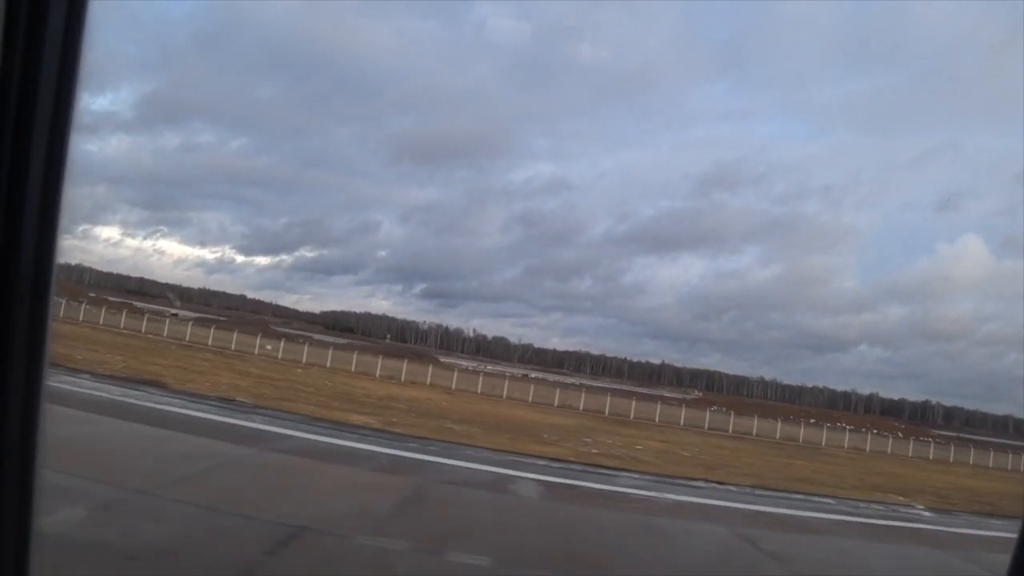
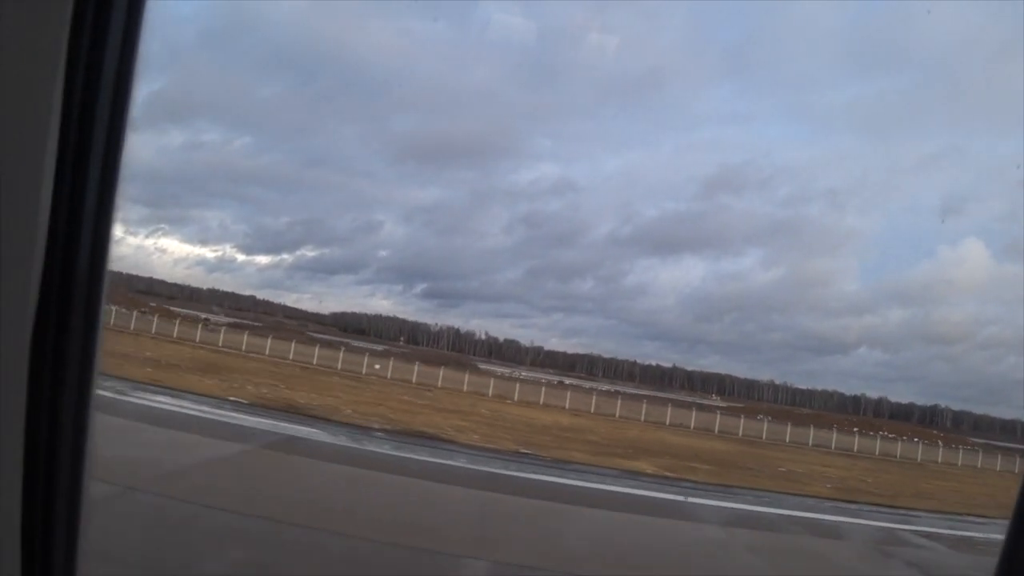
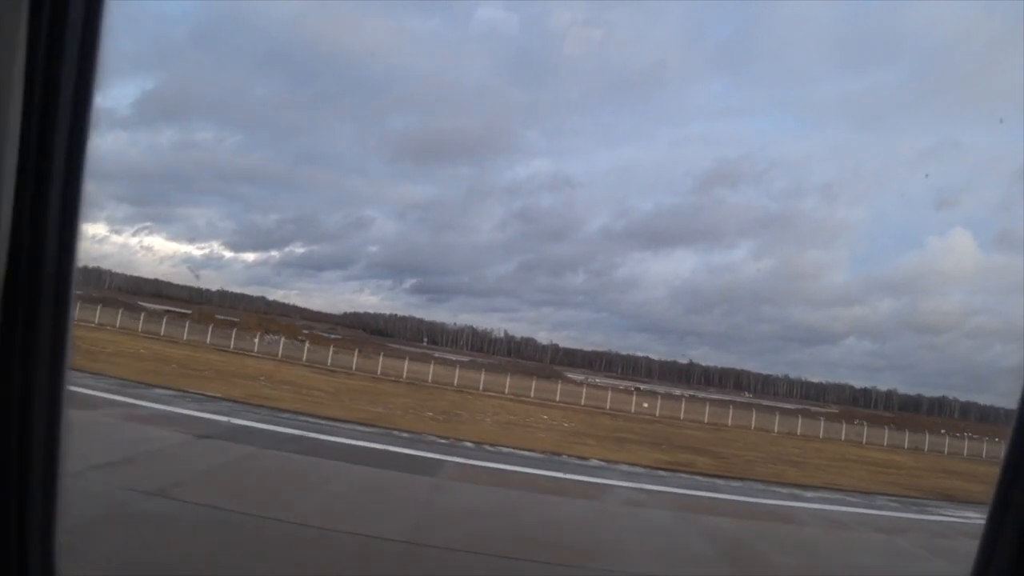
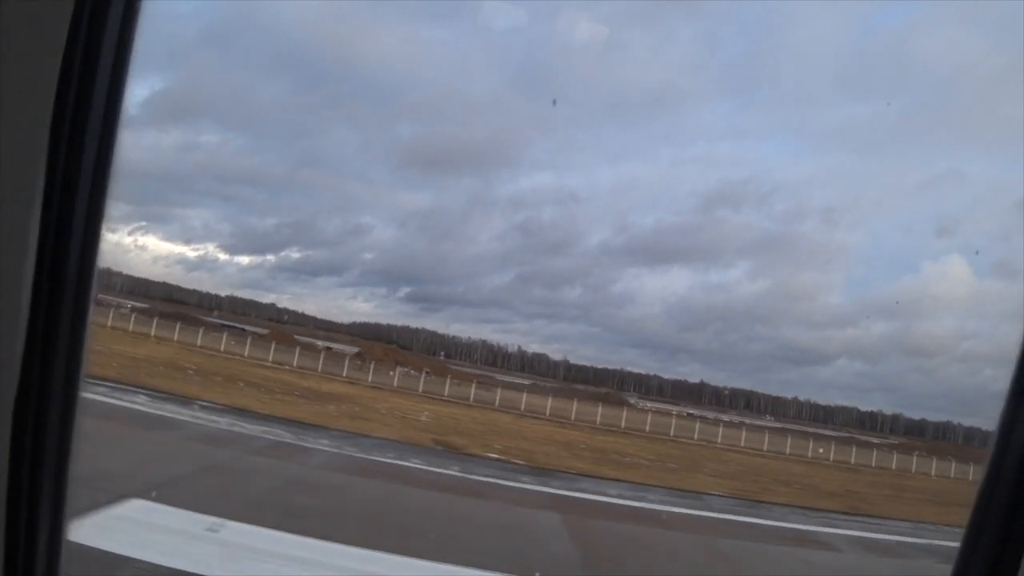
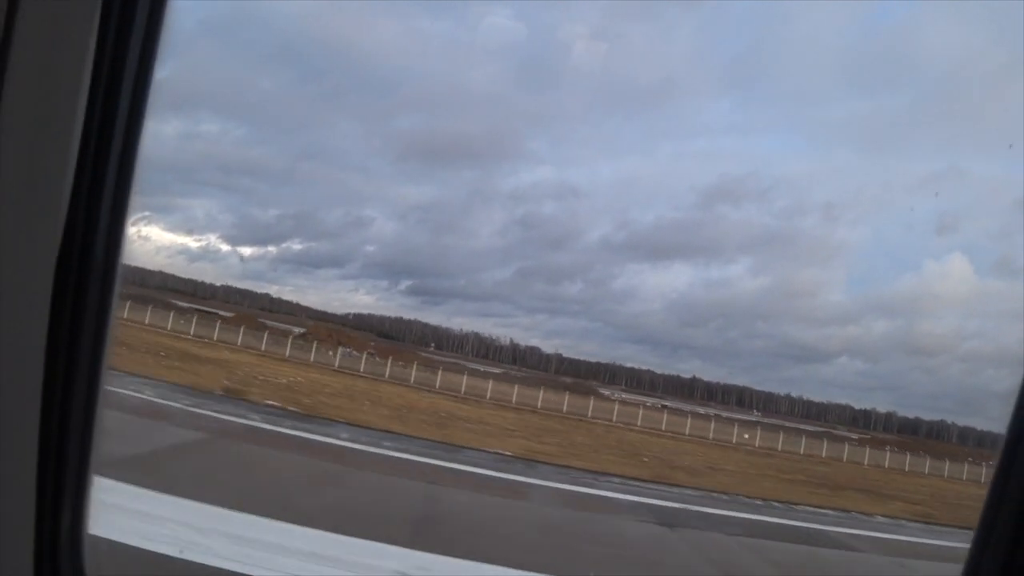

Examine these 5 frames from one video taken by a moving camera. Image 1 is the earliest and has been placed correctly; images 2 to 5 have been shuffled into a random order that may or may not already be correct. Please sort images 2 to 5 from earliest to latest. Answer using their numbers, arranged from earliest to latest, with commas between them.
2, 3, 5, 4
